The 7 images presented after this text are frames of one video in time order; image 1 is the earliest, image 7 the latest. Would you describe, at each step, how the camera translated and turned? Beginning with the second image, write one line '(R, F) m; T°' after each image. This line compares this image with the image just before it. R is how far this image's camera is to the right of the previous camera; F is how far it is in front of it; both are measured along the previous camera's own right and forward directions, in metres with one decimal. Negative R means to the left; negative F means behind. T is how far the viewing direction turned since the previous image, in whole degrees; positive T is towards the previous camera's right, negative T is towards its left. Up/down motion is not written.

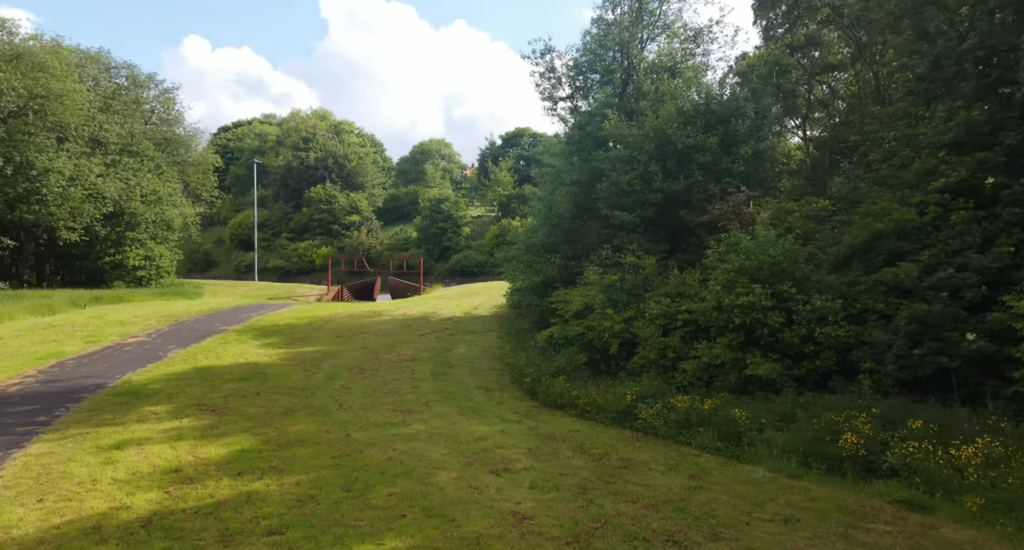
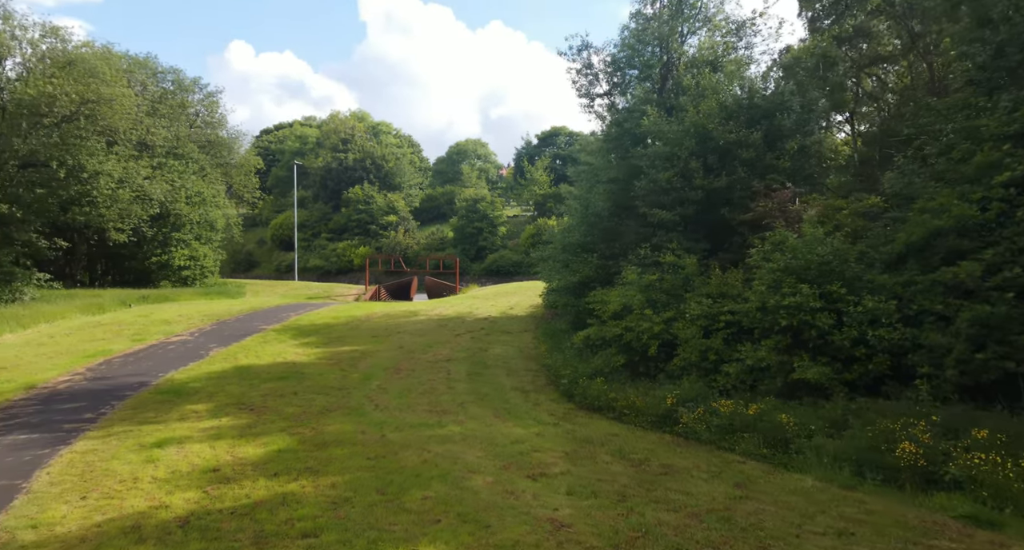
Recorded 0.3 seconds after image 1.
(0.0, +0.2) m; -3°
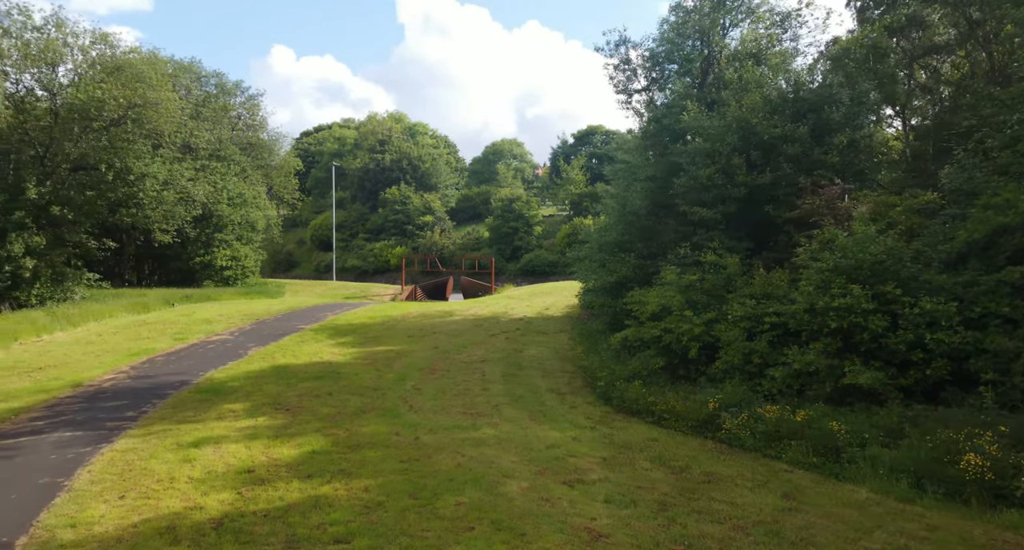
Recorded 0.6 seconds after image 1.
(0.0, +0.3) m; -3°
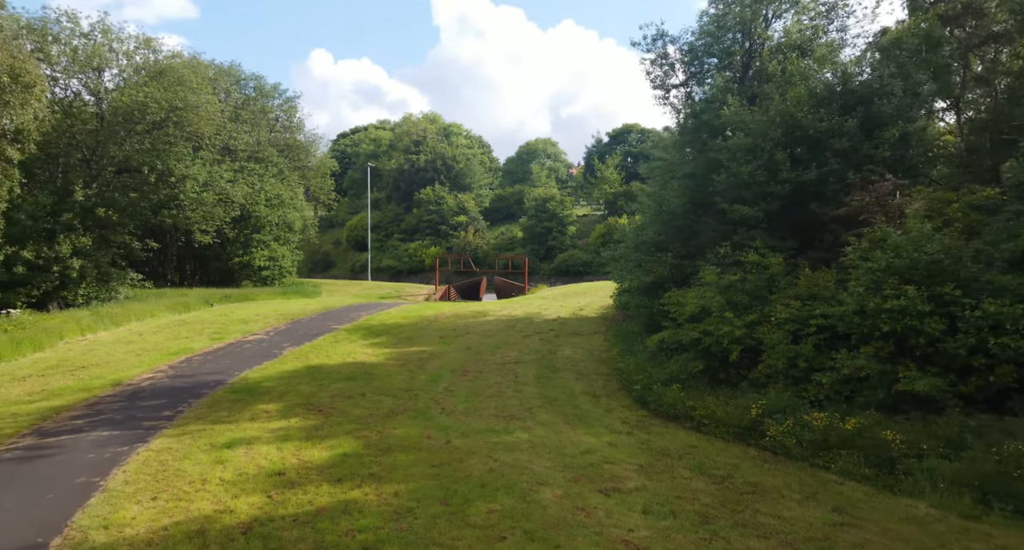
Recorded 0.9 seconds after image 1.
(0.0, +0.3) m; -2°
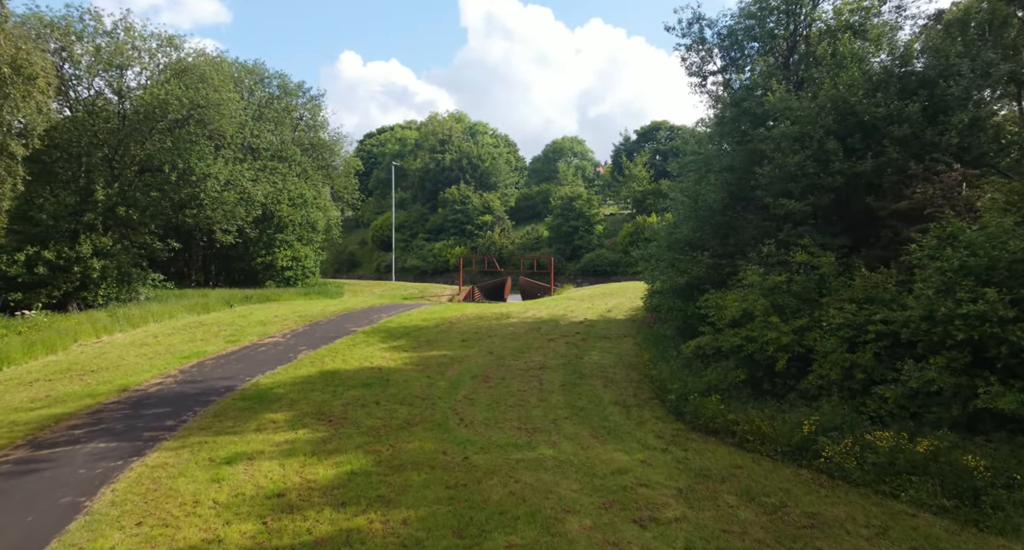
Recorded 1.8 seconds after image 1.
(0.0, +0.9) m; -2°
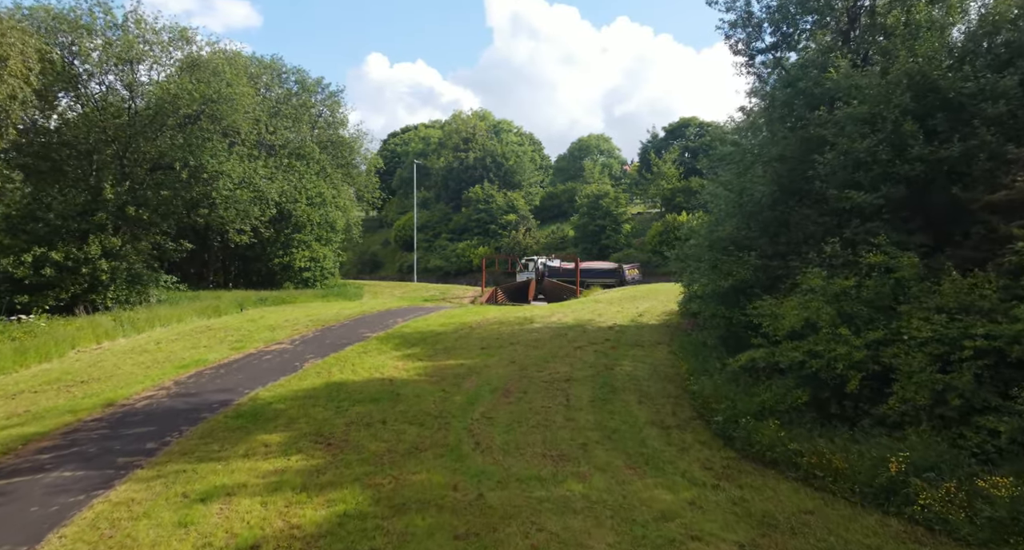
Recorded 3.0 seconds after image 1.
(0.0, +1.4) m; -2°
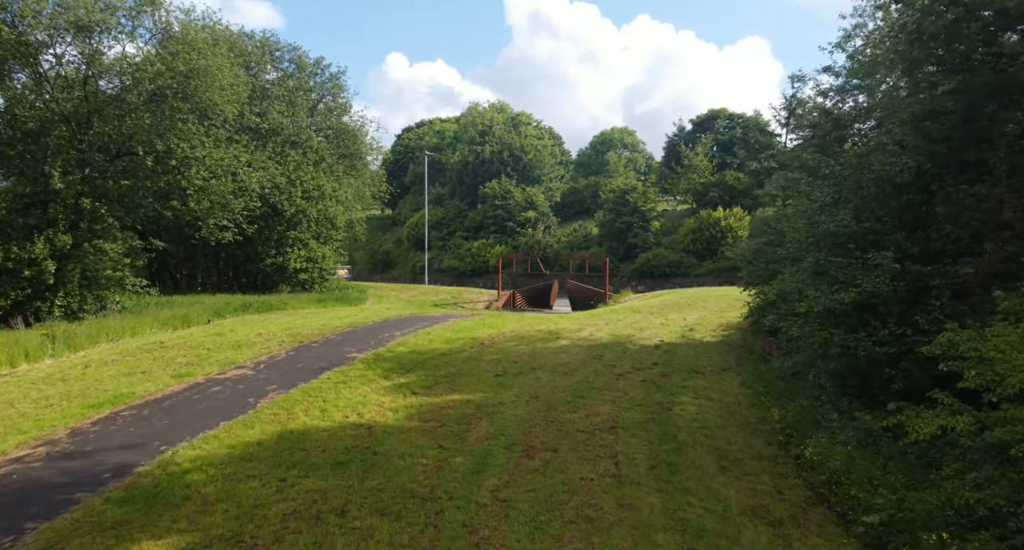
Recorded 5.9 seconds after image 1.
(-0.1, +3.9) m; -1°
